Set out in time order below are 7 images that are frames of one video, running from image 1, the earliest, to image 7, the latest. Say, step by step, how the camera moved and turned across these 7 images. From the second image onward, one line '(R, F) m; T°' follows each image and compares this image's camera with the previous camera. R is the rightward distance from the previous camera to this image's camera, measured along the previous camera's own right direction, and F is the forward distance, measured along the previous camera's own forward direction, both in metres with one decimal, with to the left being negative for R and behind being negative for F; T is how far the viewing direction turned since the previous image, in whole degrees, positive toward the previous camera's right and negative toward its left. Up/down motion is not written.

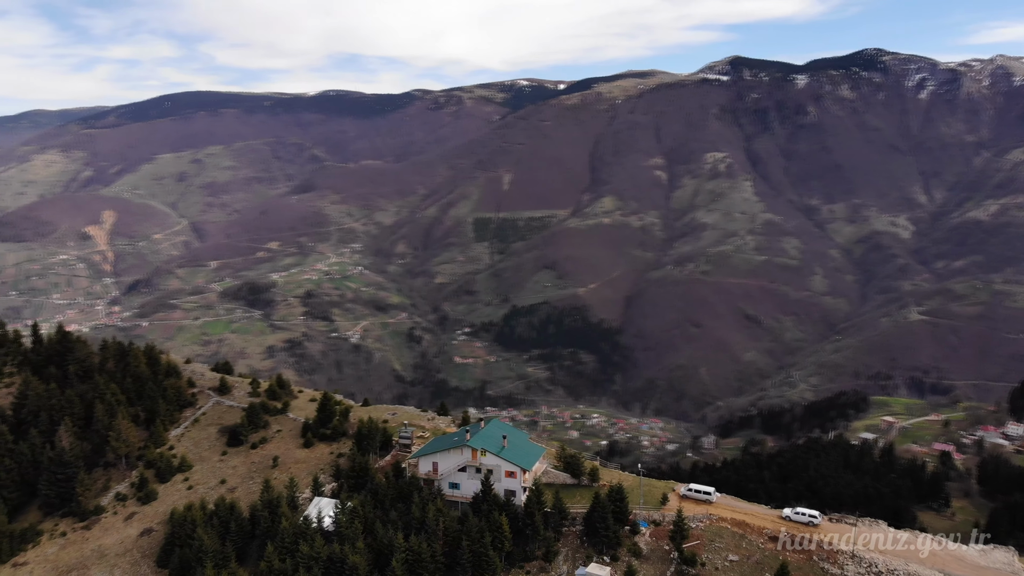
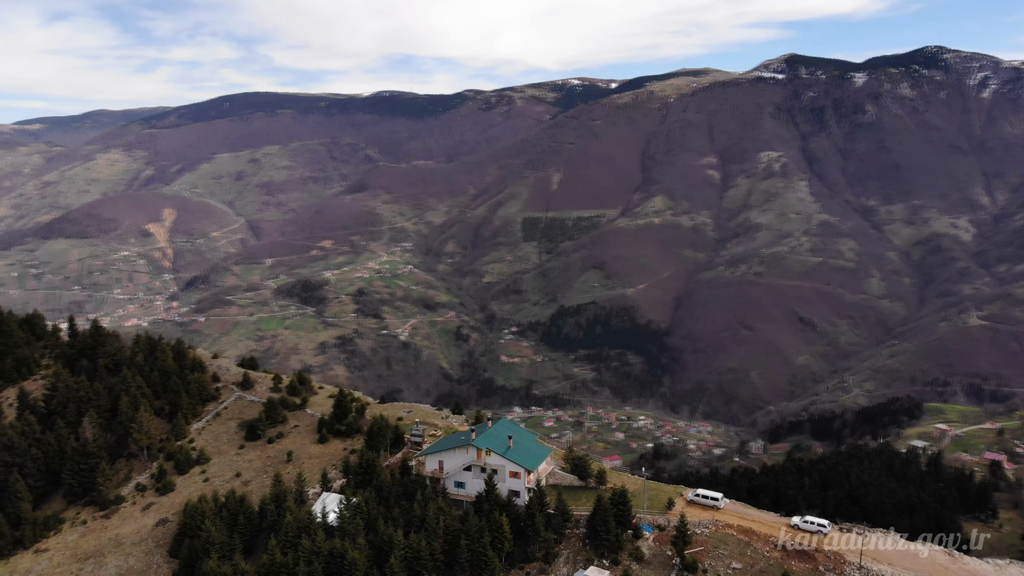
(+3.0, +0.1) m; -4°
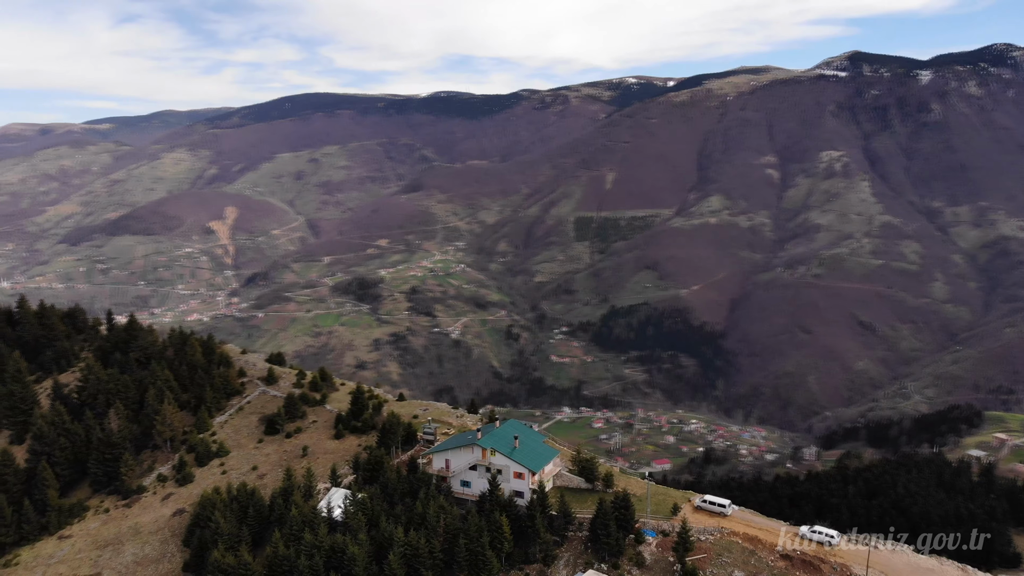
(+3.3, +0.2) m; -4°
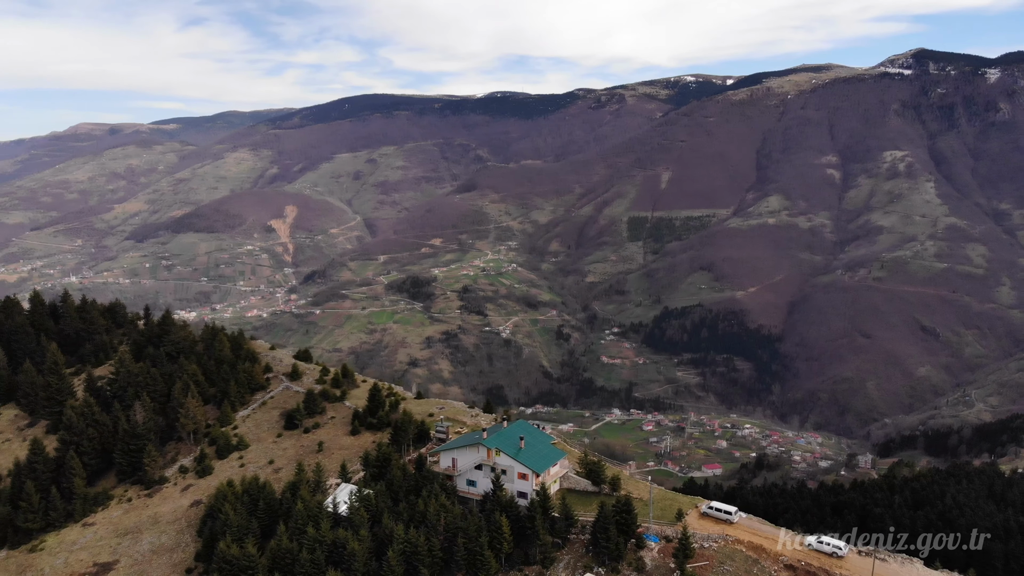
(+3.3, +0.2) m; -4°
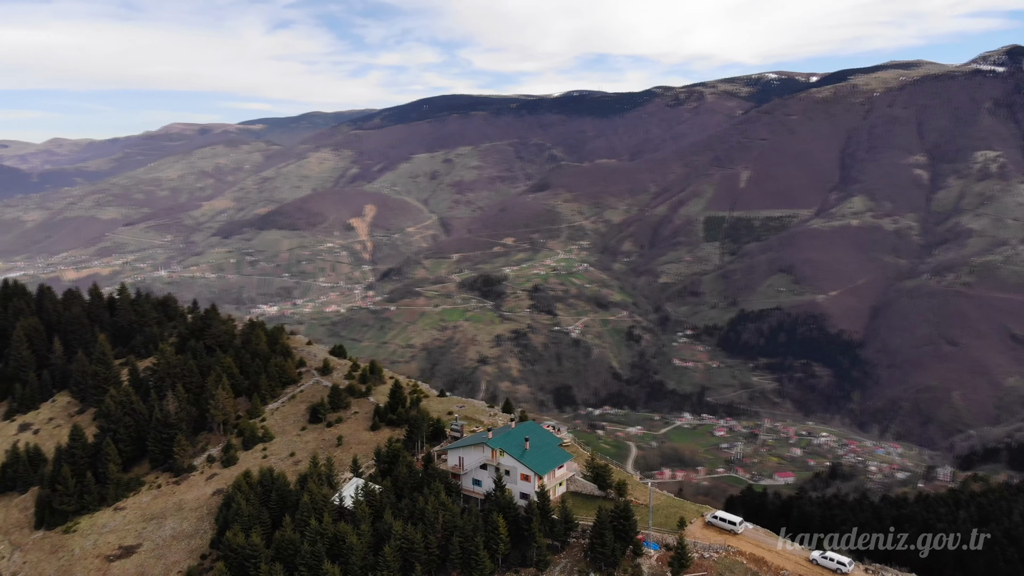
(+4.6, +0.3) m; -6°
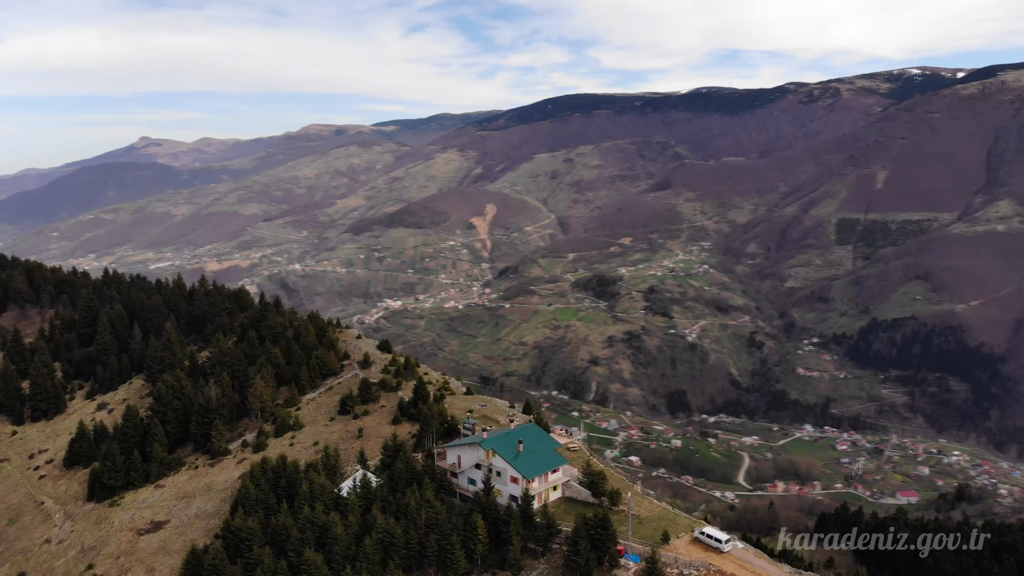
(+8.5, +1.0) m; -10°
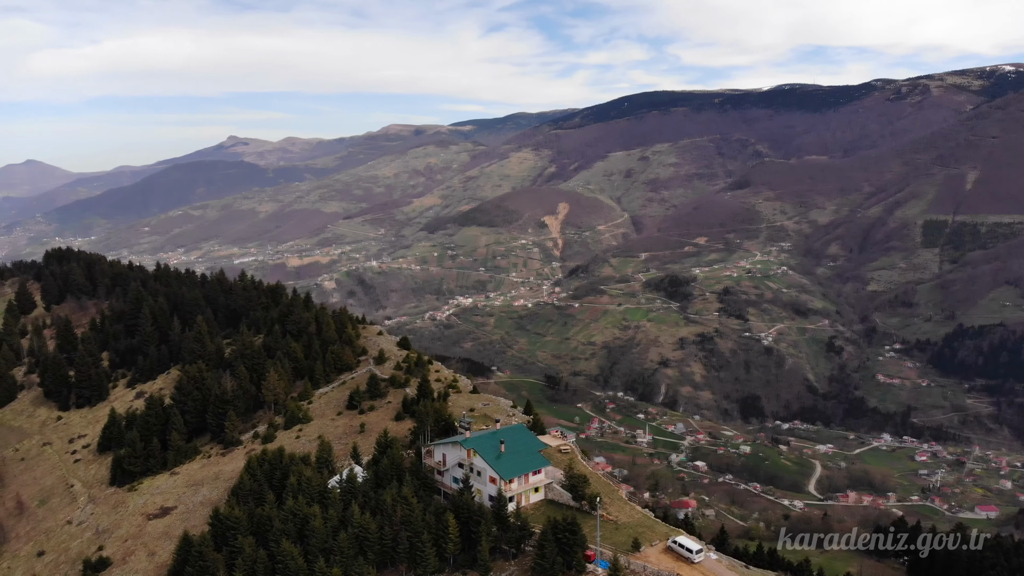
(+6.1, +0.7) m; -6°
